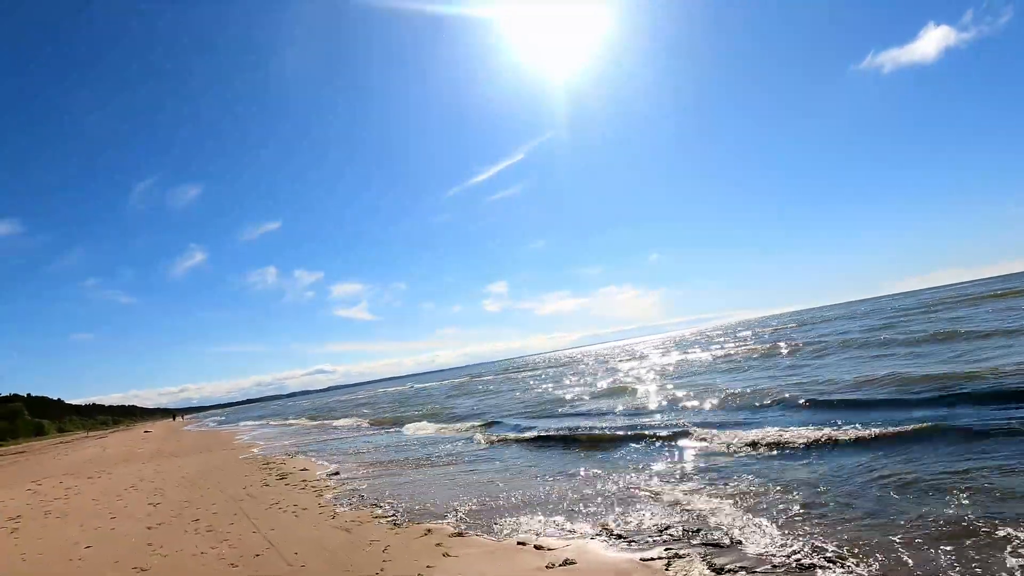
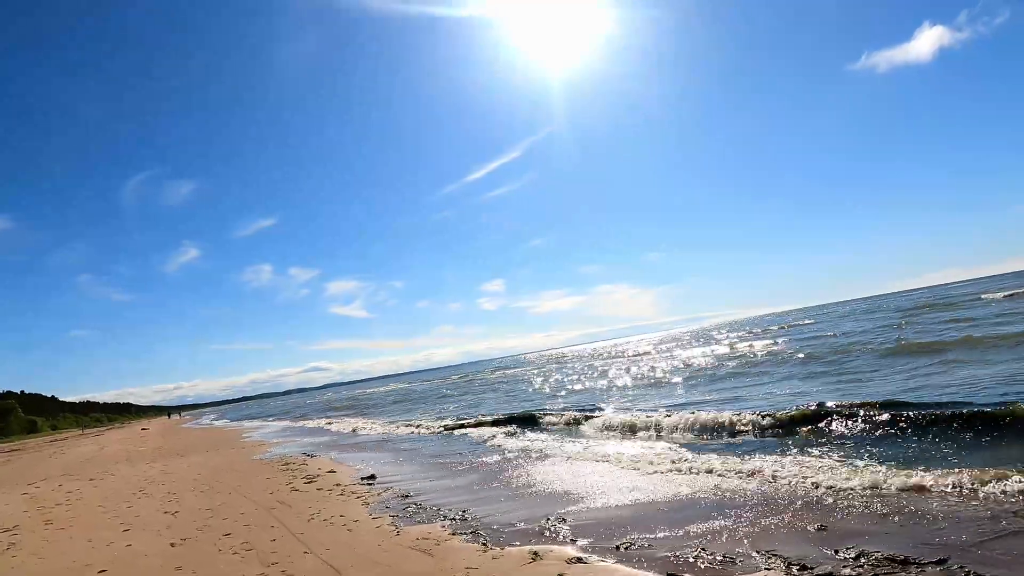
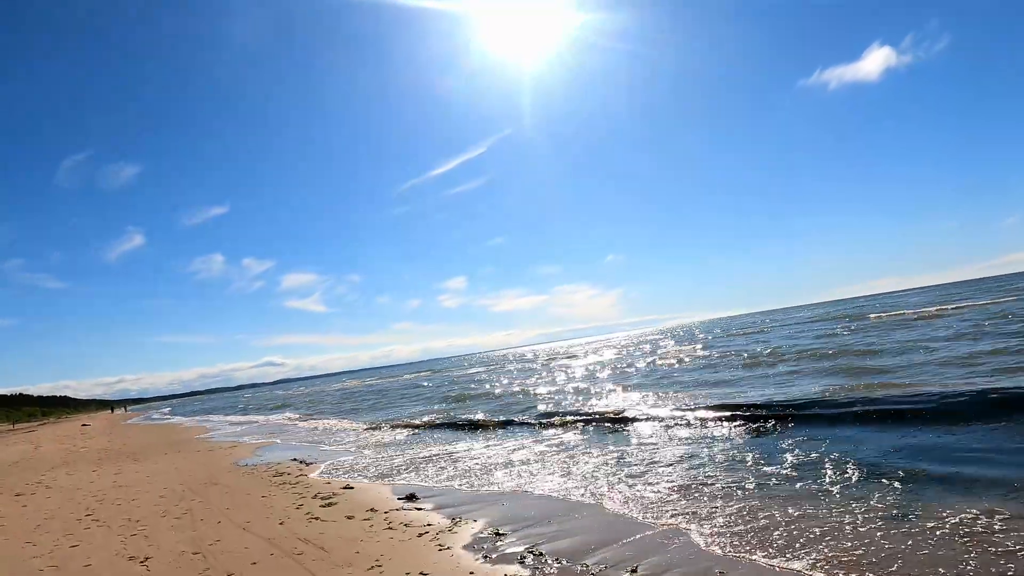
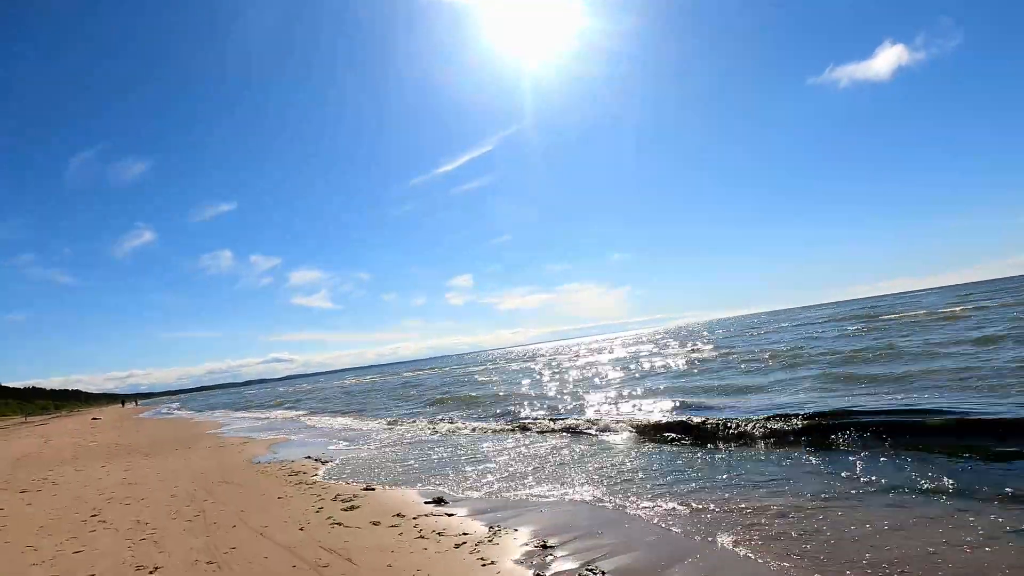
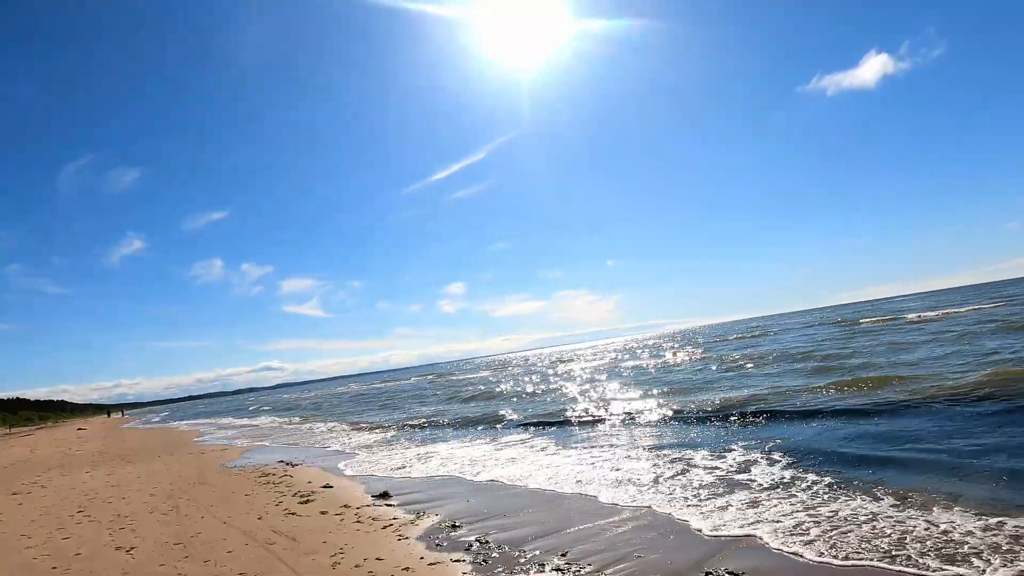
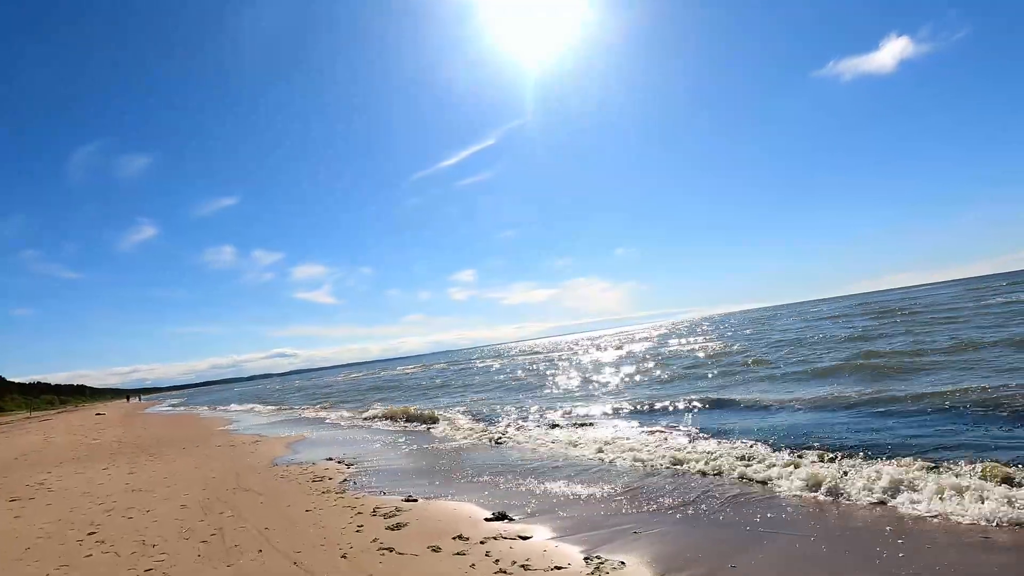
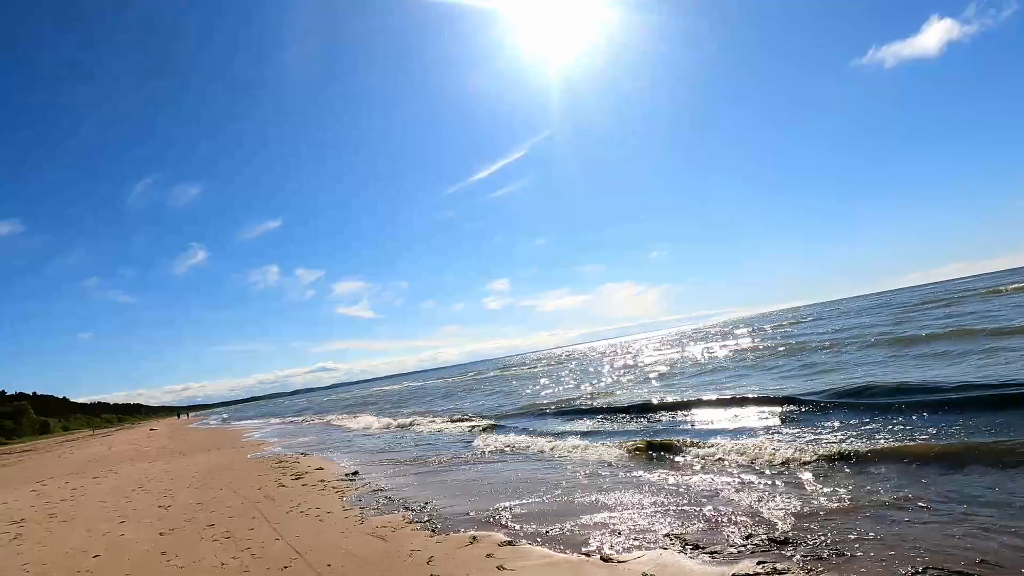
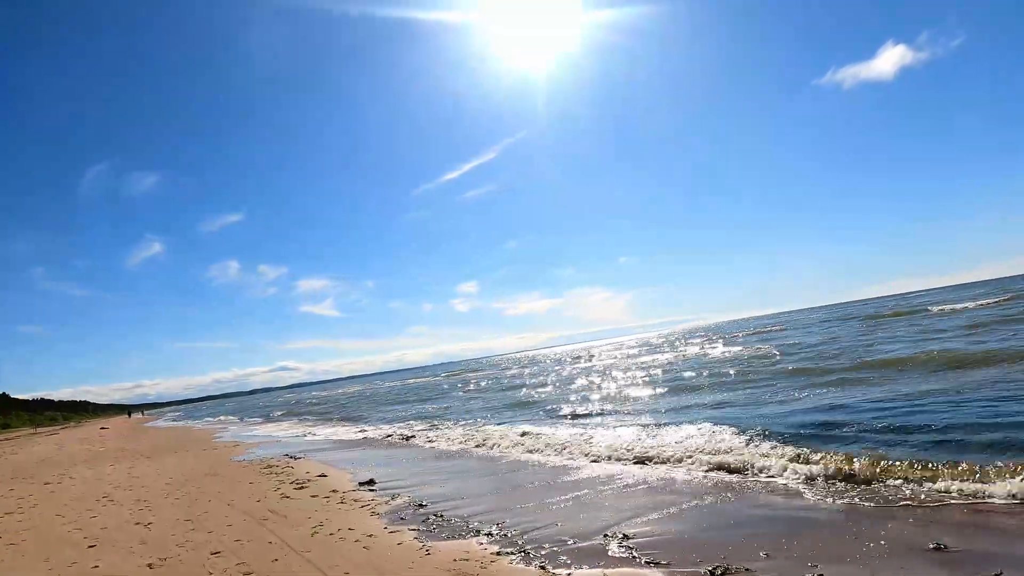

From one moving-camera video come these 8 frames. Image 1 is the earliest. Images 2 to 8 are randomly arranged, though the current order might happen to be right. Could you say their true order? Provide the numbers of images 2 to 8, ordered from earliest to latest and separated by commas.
7, 2, 8, 5, 3, 4, 6
